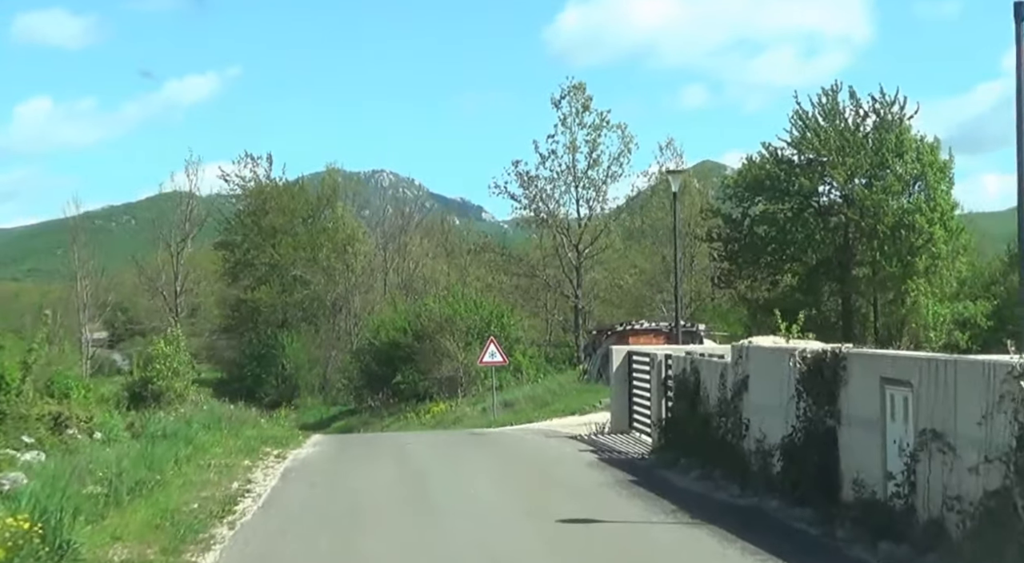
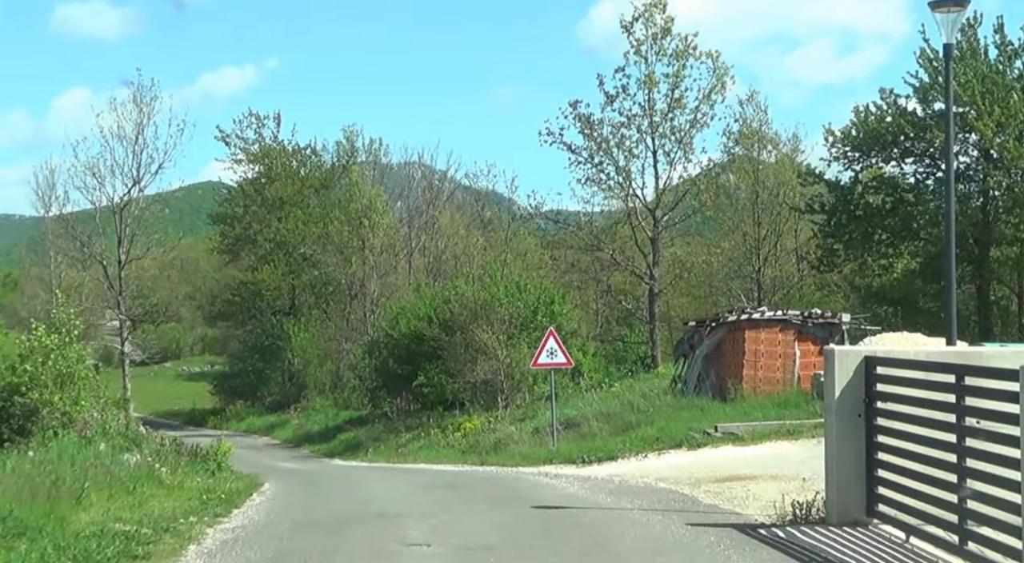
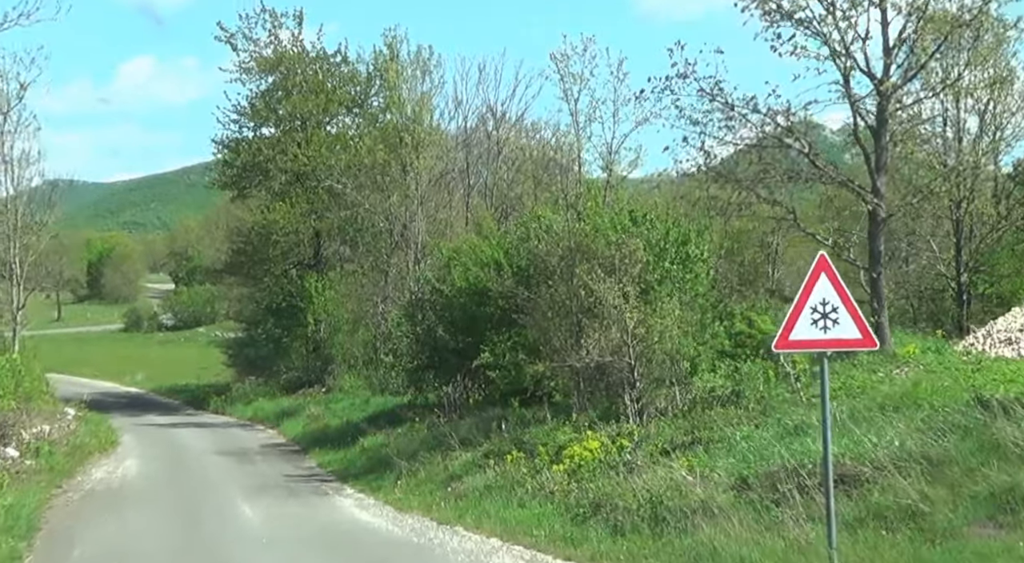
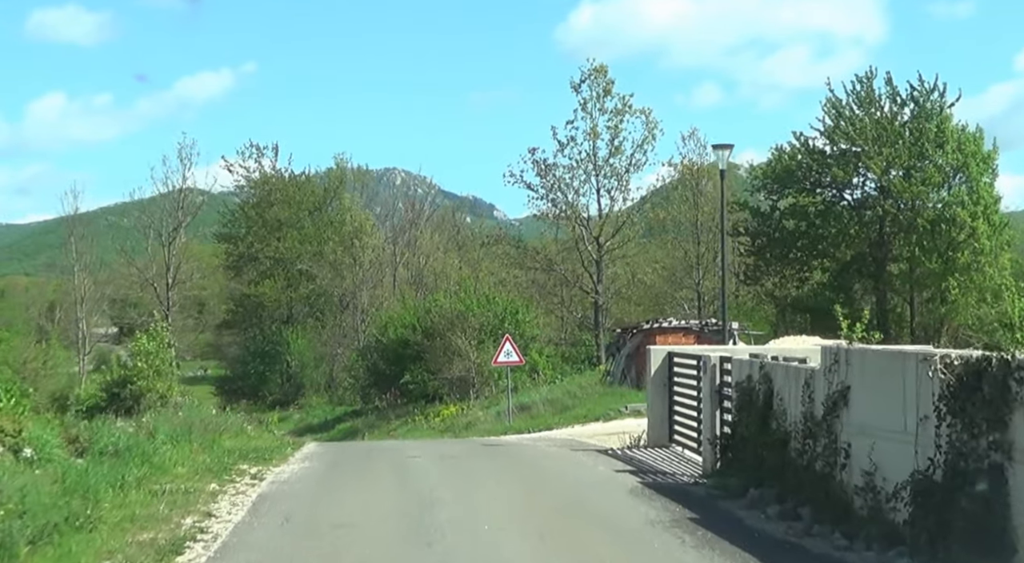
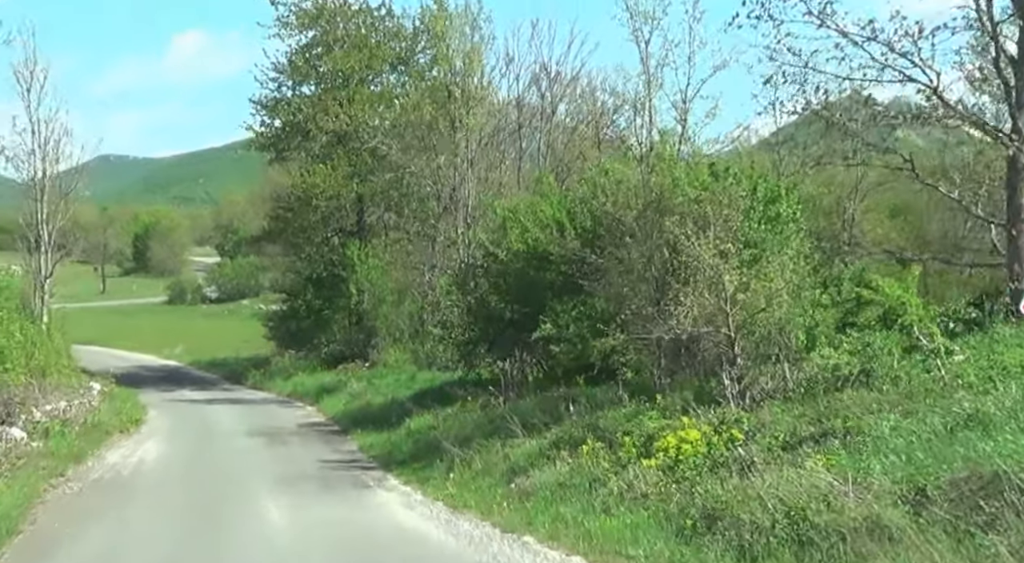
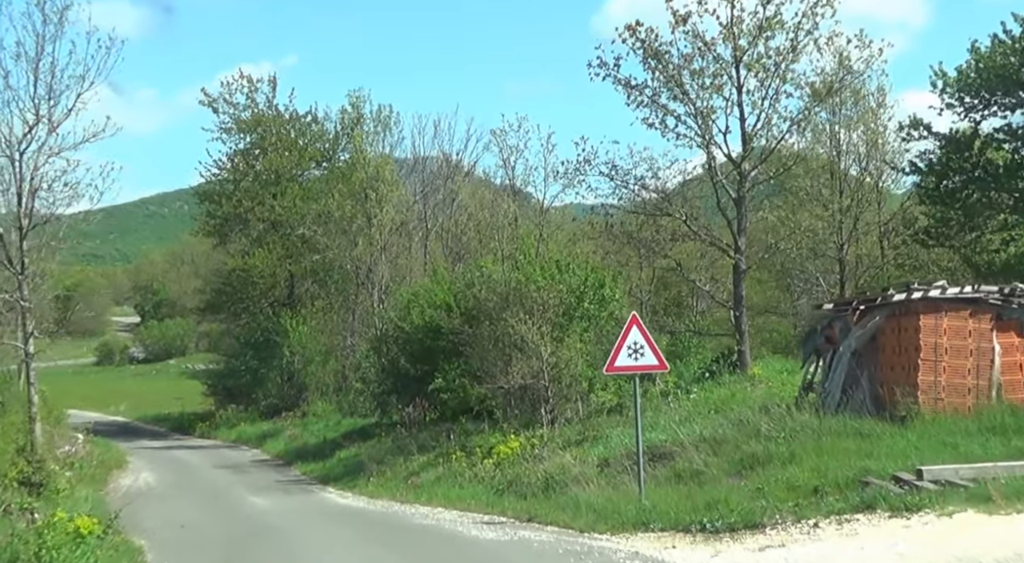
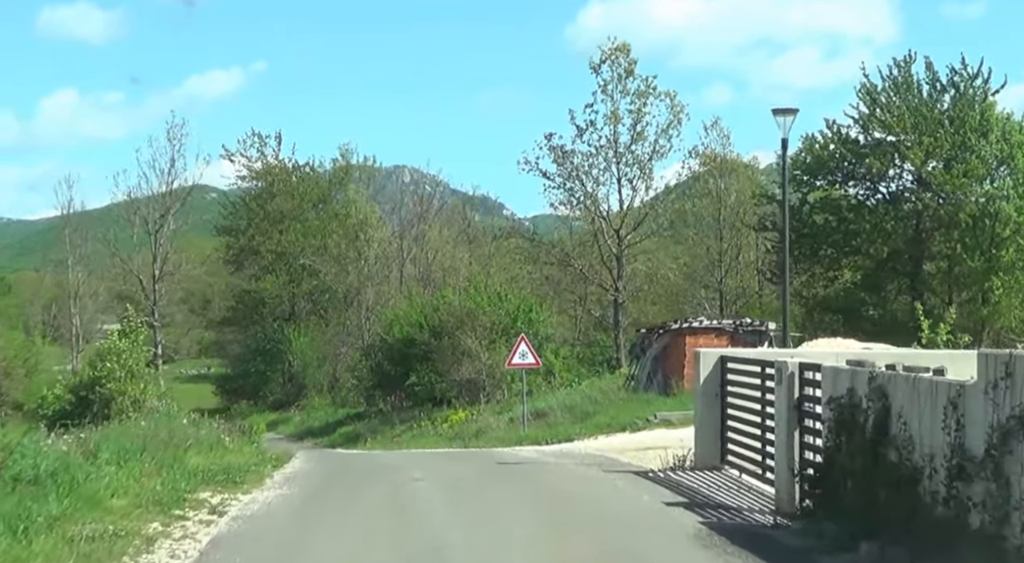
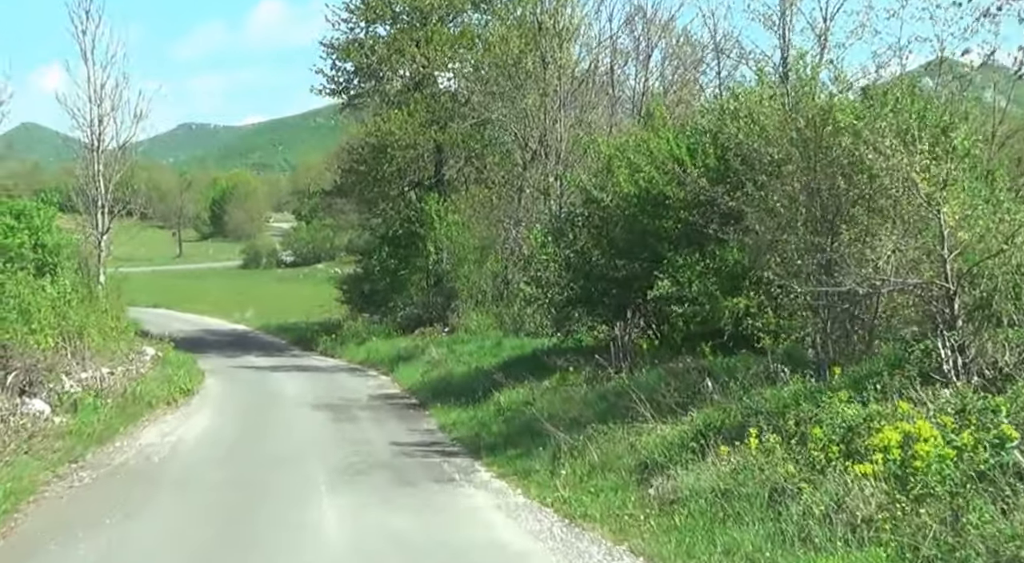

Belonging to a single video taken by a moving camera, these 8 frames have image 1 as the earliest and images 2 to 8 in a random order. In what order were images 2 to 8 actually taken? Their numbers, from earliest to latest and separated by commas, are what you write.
4, 7, 2, 6, 3, 5, 8
